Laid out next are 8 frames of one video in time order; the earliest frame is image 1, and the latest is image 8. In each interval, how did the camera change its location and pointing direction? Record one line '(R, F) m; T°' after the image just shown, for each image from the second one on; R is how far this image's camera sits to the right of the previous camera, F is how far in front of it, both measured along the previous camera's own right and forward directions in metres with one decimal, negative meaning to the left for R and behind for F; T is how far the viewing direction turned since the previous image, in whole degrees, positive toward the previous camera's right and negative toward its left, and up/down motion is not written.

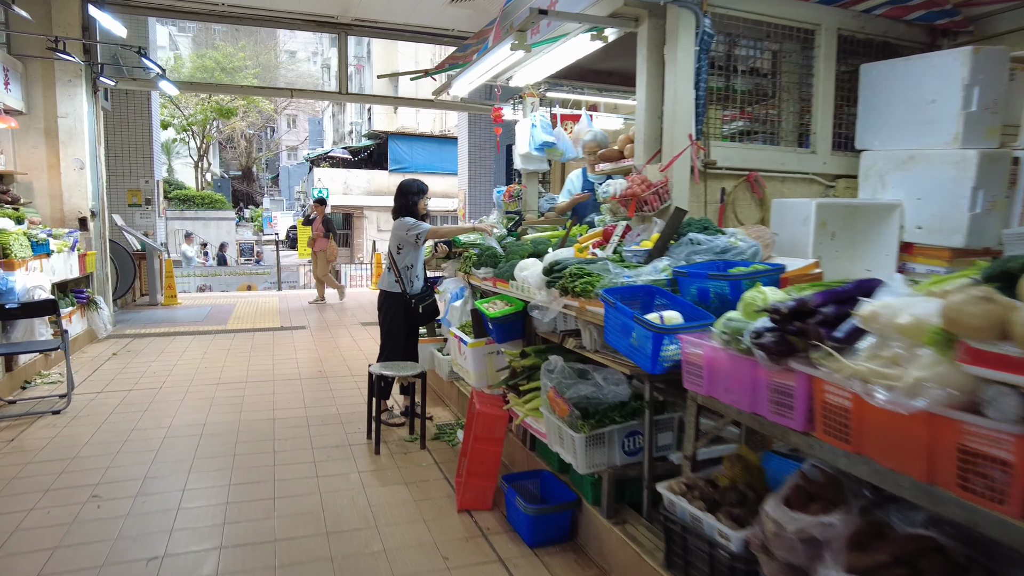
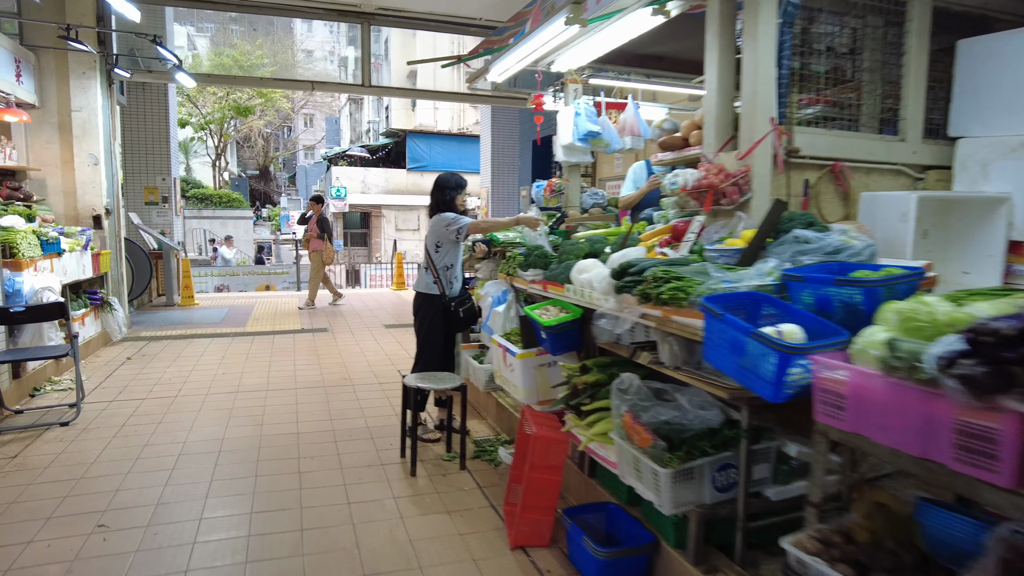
(-0.2, +0.4) m; -1°
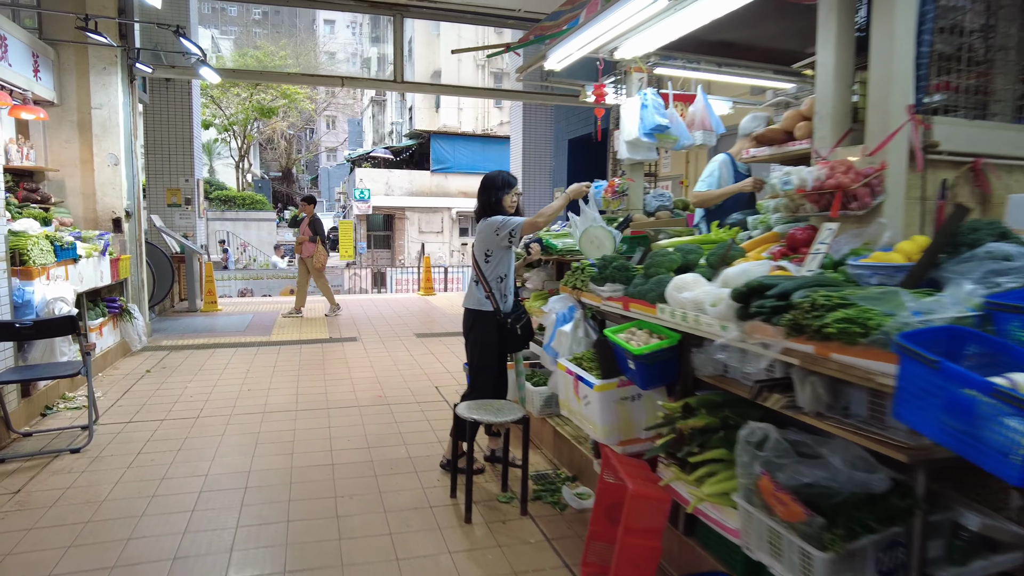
(-0.2, +0.4) m; -2°
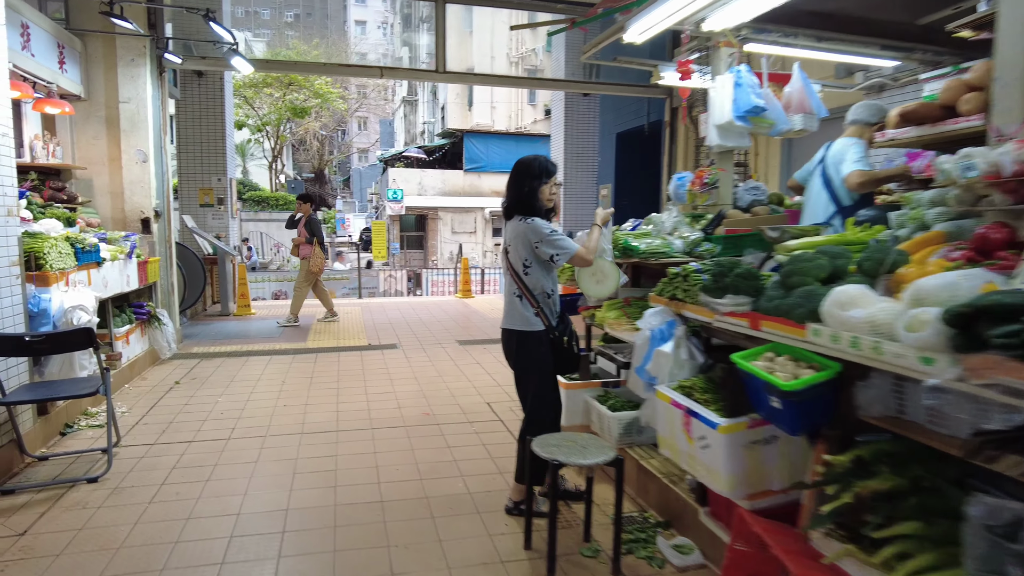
(-0.2, +0.5) m; -2°
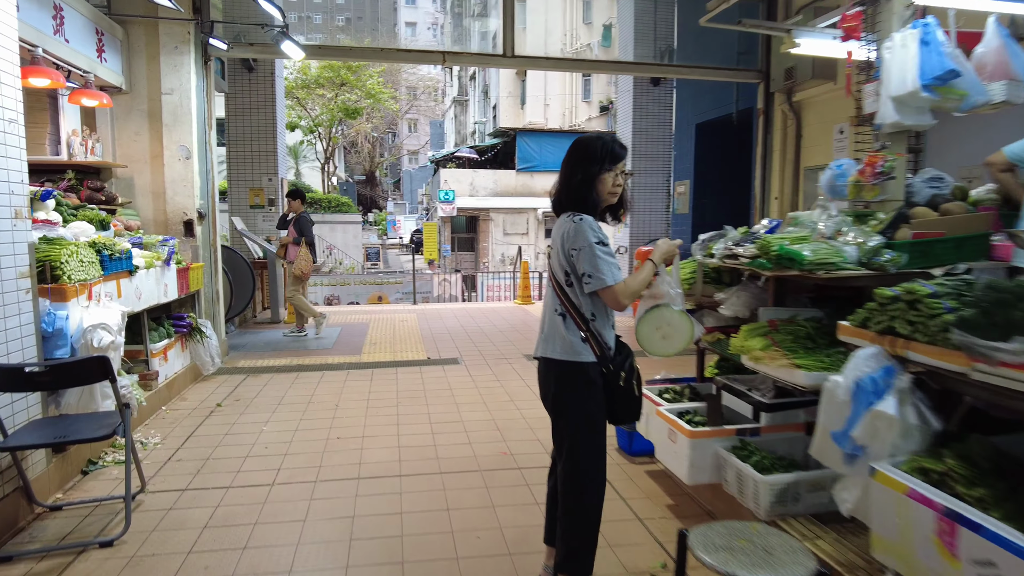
(-0.3, +0.7) m; -4°
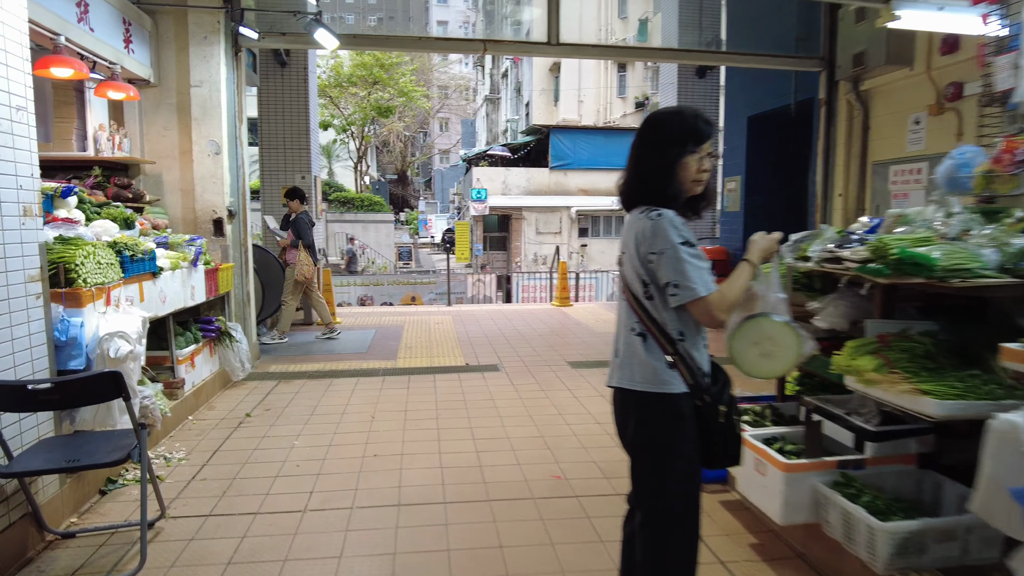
(-0.1, +0.3) m; -3°
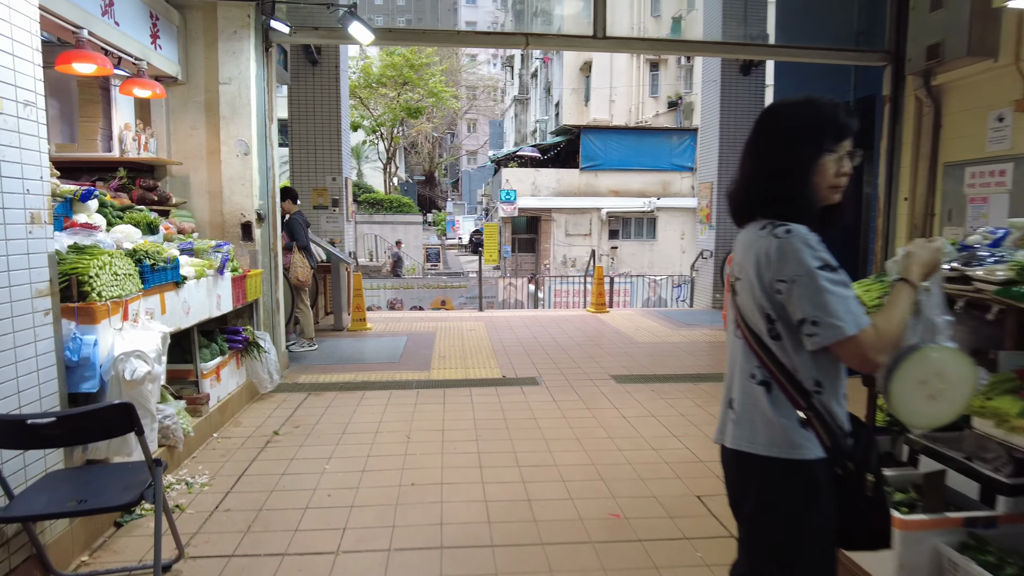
(-0.1, +0.3) m; -2°
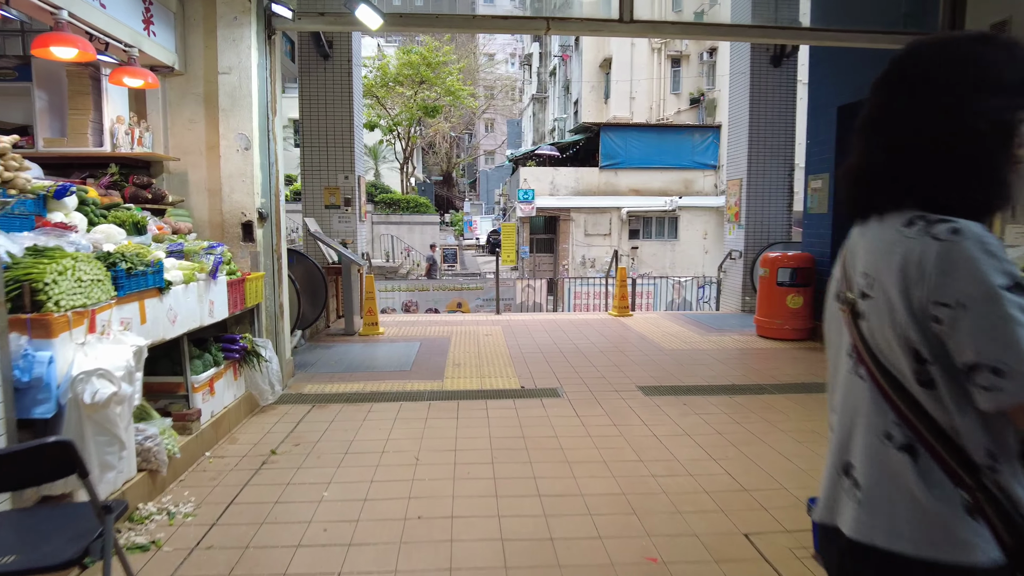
(0.0, +0.4) m; -2°
